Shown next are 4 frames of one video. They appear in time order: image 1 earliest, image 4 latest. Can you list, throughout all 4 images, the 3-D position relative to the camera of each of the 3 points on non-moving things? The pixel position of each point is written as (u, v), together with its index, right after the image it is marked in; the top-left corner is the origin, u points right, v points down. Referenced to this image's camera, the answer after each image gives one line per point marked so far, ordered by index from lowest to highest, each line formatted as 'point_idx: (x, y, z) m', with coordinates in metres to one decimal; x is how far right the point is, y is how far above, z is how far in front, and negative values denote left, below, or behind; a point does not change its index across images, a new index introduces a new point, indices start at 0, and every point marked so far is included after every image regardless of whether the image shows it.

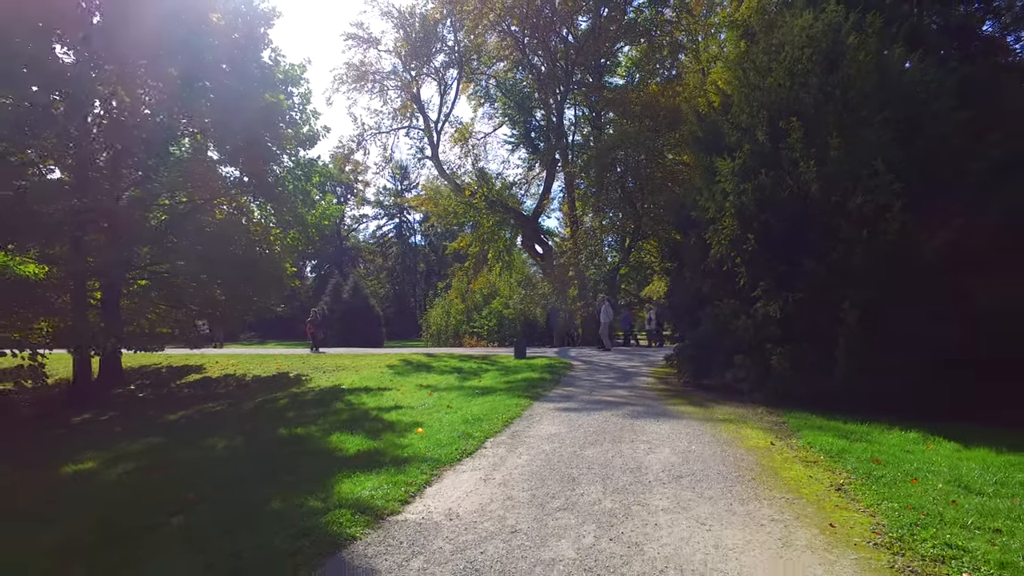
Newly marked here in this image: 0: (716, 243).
0: (+3.6, +0.8, +12.2) m
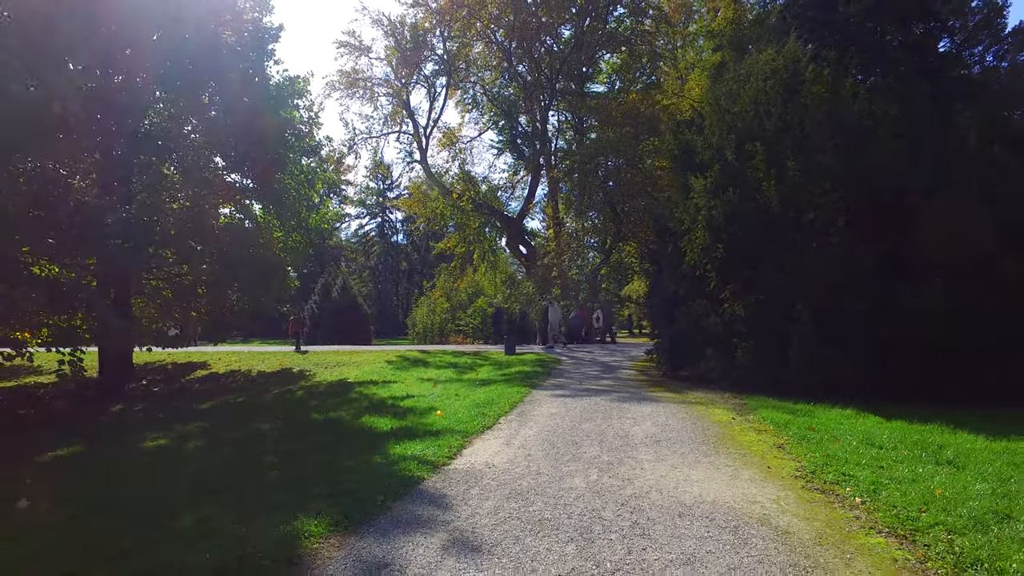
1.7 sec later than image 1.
0: (+3.6, +0.7, +13.9) m
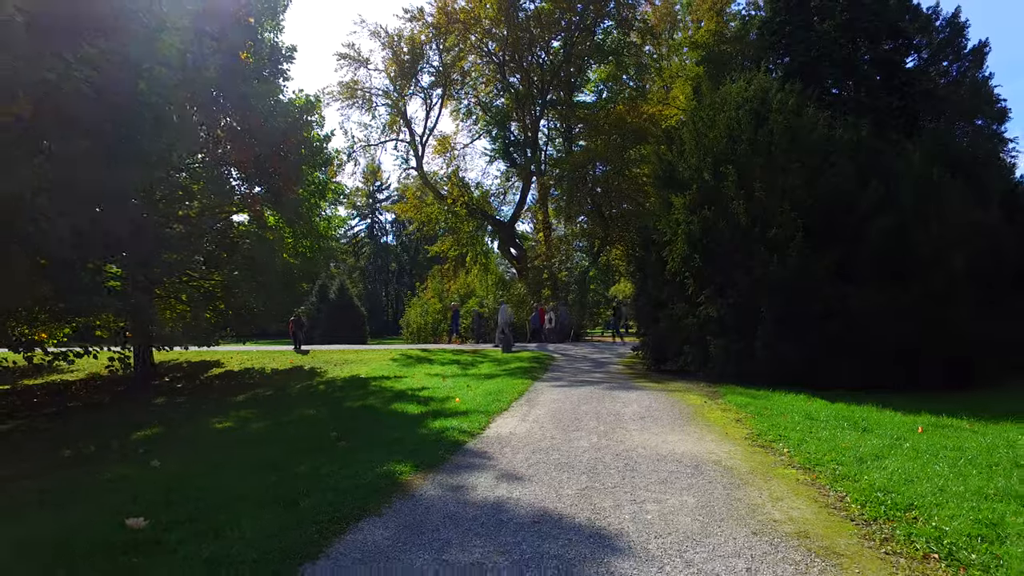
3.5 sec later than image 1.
0: (+3.6, +0.6, +15.8) m
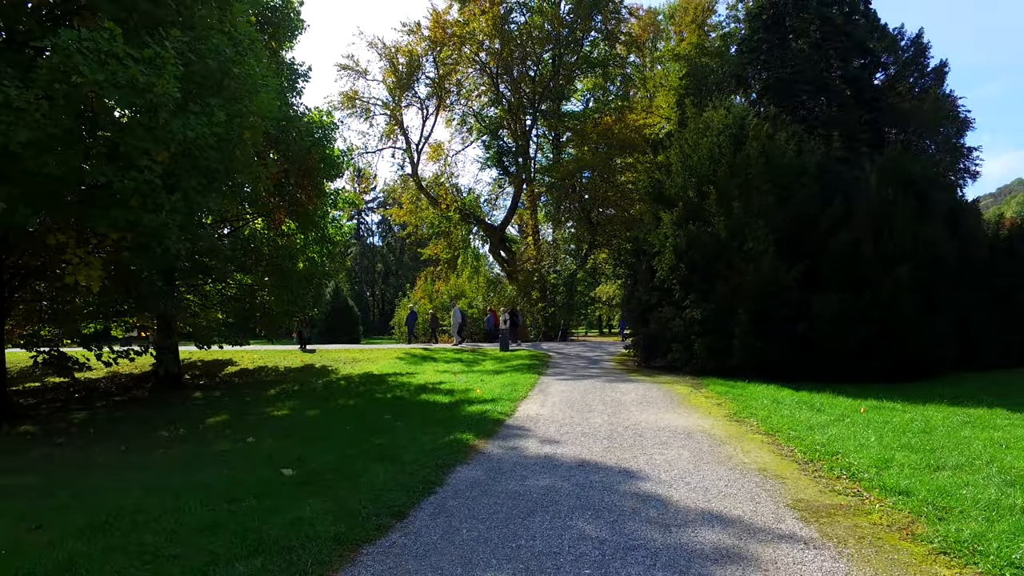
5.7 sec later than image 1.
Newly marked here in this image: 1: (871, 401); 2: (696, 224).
0: (+3.8, +0.5, +17.8) m
1: (+5.4, -1.7, +10.5) m
2: (+4.5, +1.6, +17.1) m
